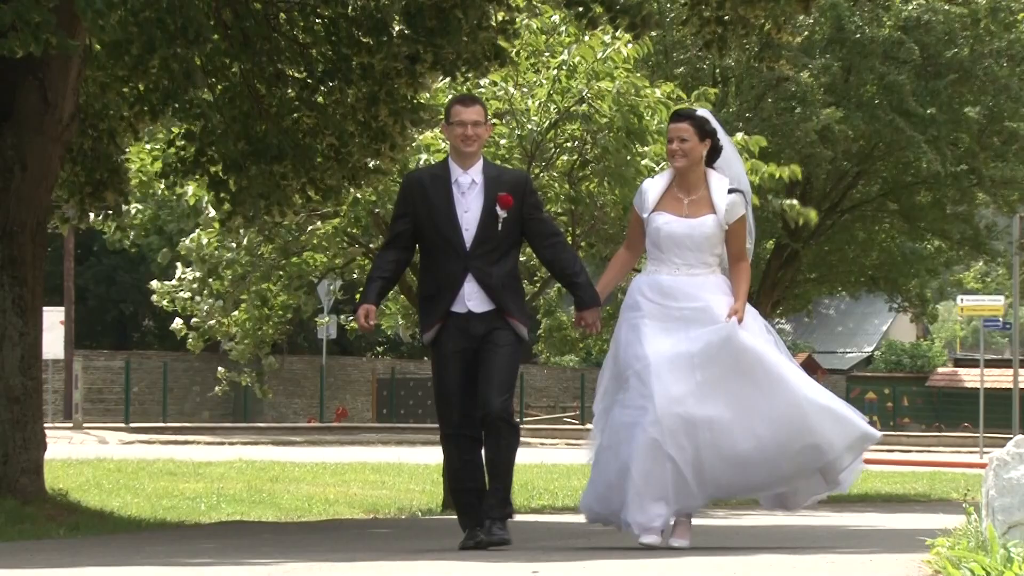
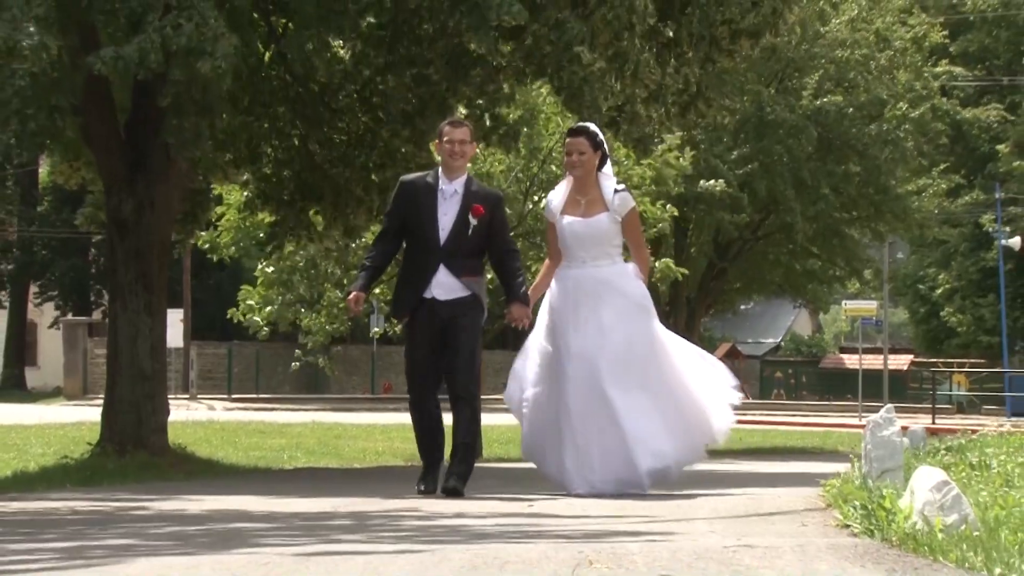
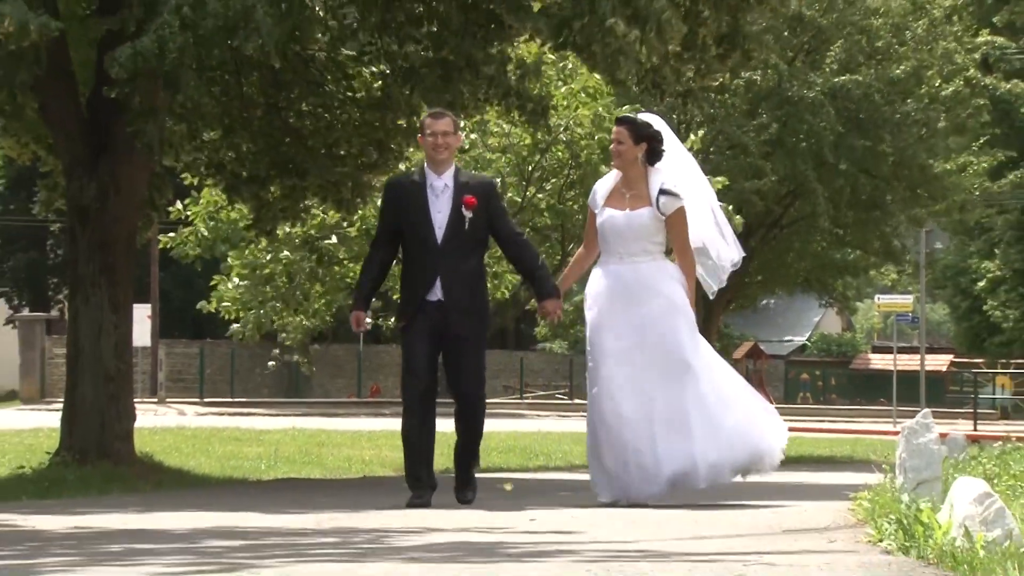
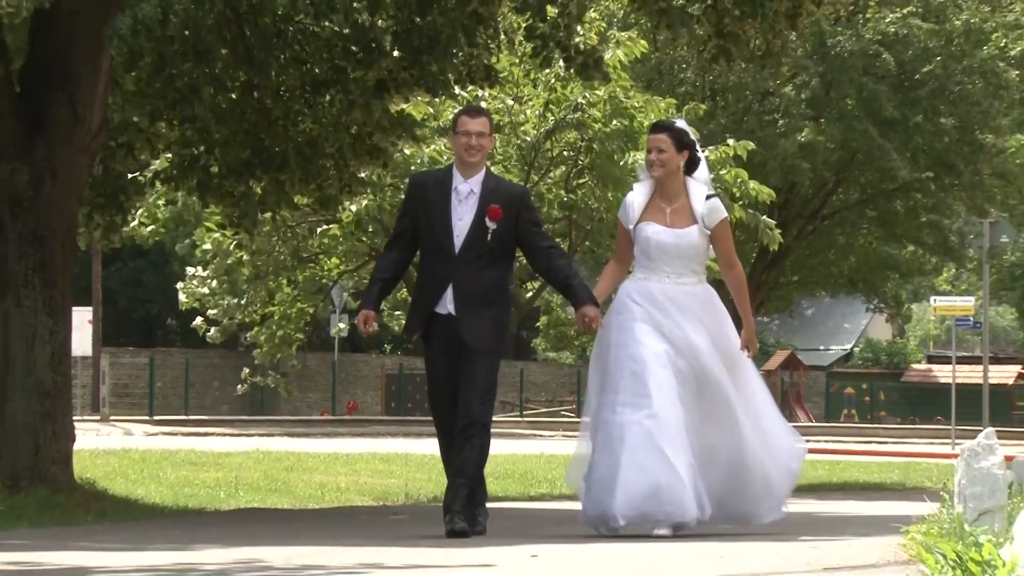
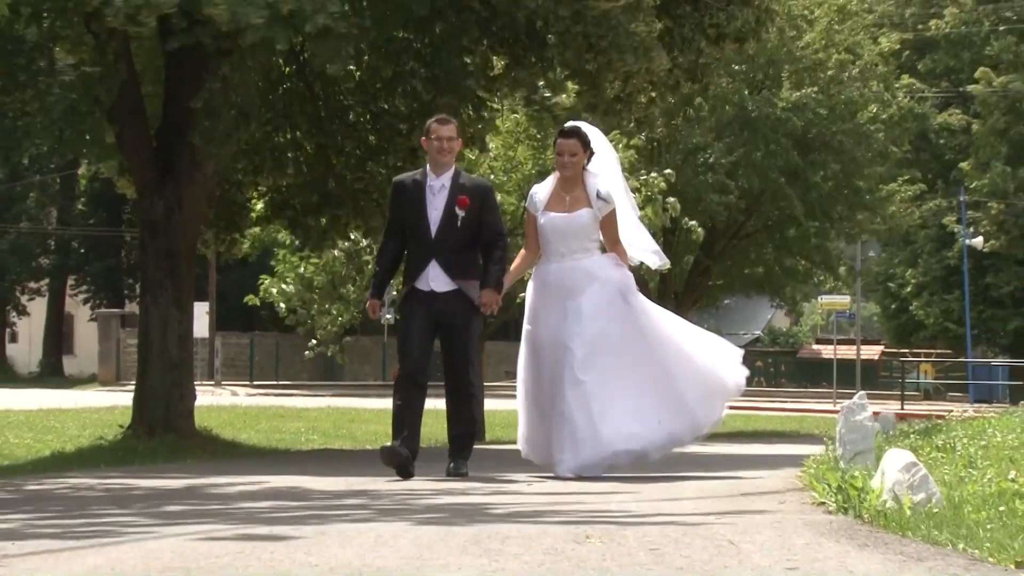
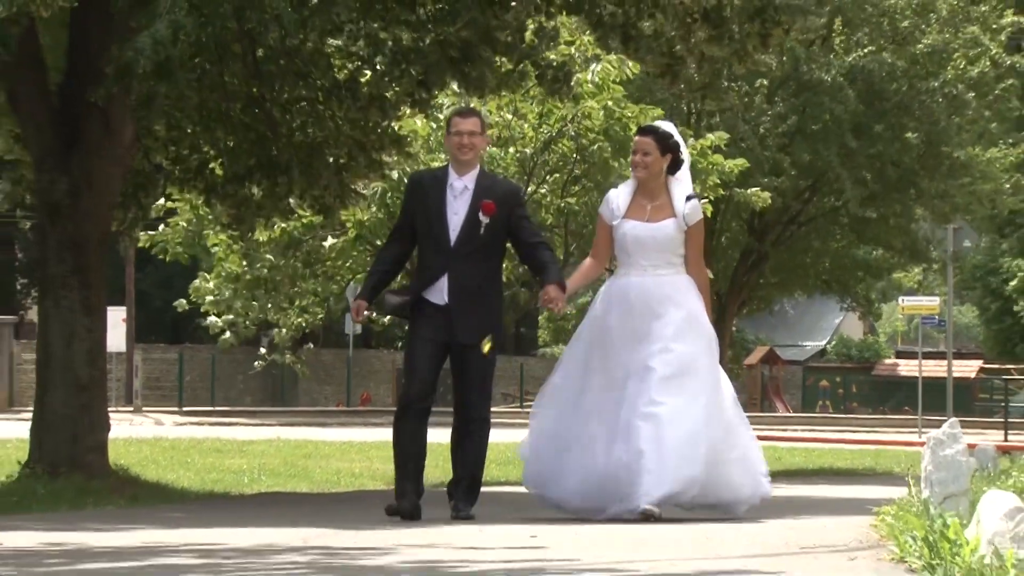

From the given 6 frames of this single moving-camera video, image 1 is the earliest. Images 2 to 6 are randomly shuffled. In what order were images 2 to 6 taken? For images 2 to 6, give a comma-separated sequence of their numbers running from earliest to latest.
4, 6, 3, 2, 5
